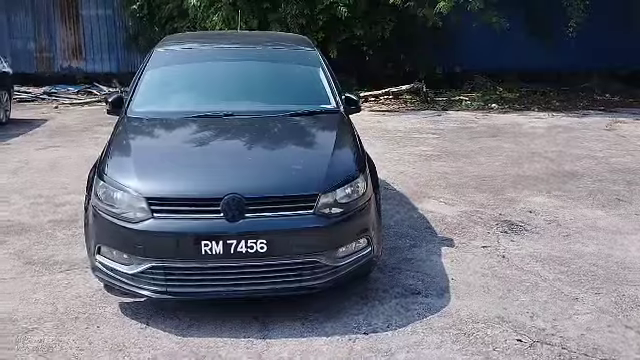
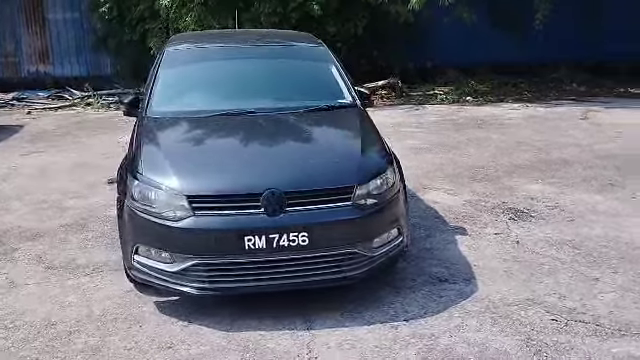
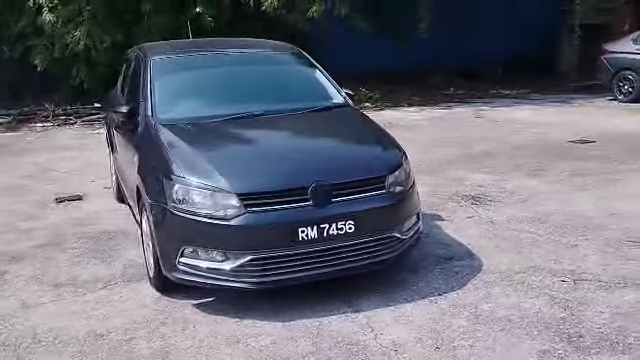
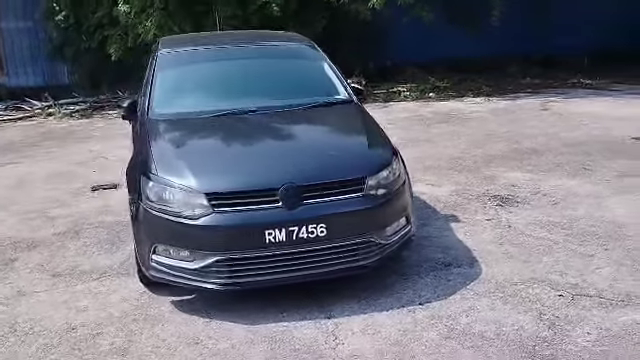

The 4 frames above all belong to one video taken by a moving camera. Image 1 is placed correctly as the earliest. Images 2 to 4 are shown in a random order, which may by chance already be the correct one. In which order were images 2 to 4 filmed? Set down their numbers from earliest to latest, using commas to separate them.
2, 4, 3
